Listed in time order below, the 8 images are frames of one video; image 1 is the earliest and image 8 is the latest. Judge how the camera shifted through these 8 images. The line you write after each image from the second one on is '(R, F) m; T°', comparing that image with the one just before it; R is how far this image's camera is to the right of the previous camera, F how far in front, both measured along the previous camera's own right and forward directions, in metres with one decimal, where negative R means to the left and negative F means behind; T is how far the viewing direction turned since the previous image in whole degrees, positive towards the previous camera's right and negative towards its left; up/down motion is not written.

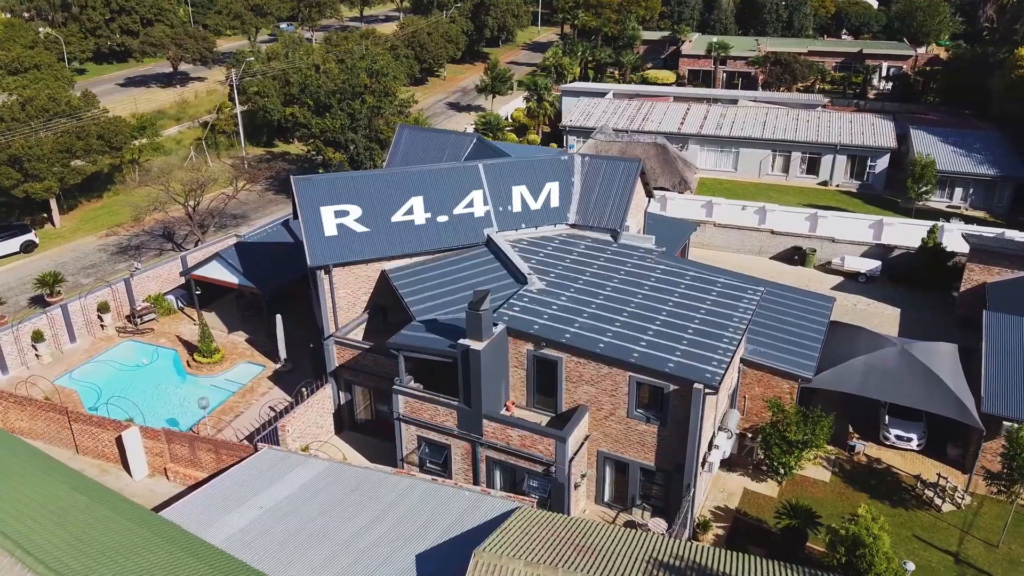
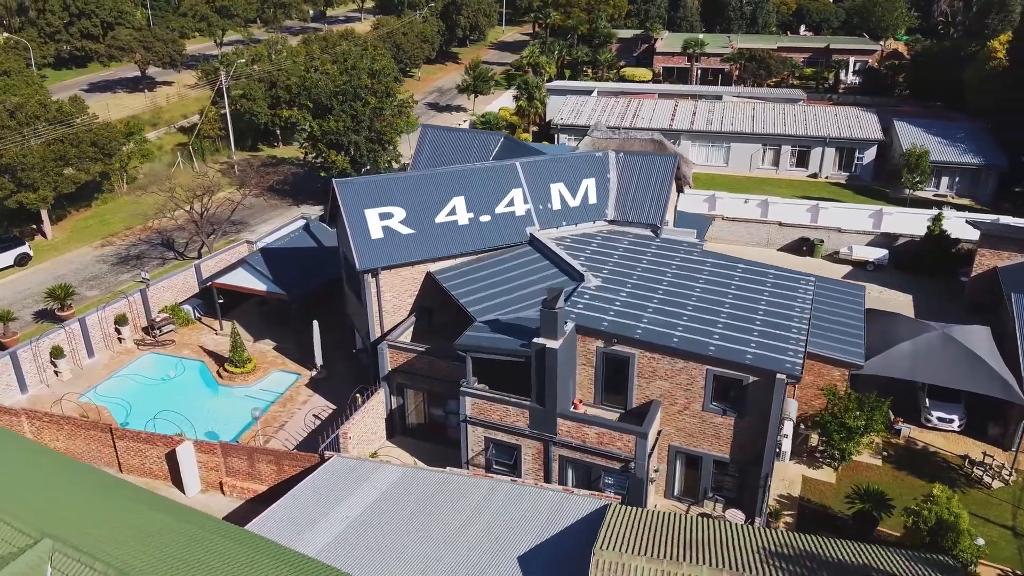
(-3.8, +0.3) m; +4°
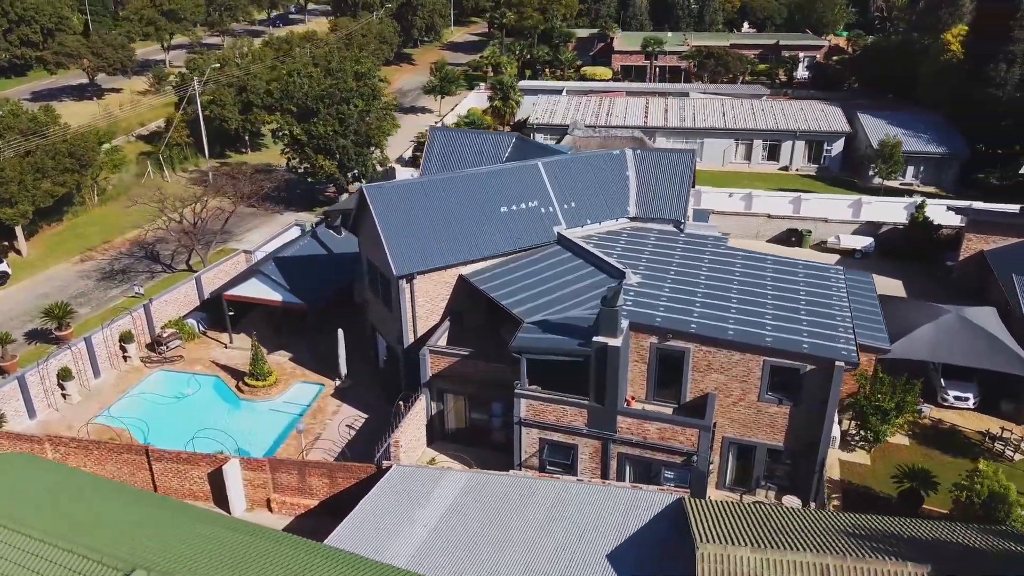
(-3.8, +0.2) m; +5°
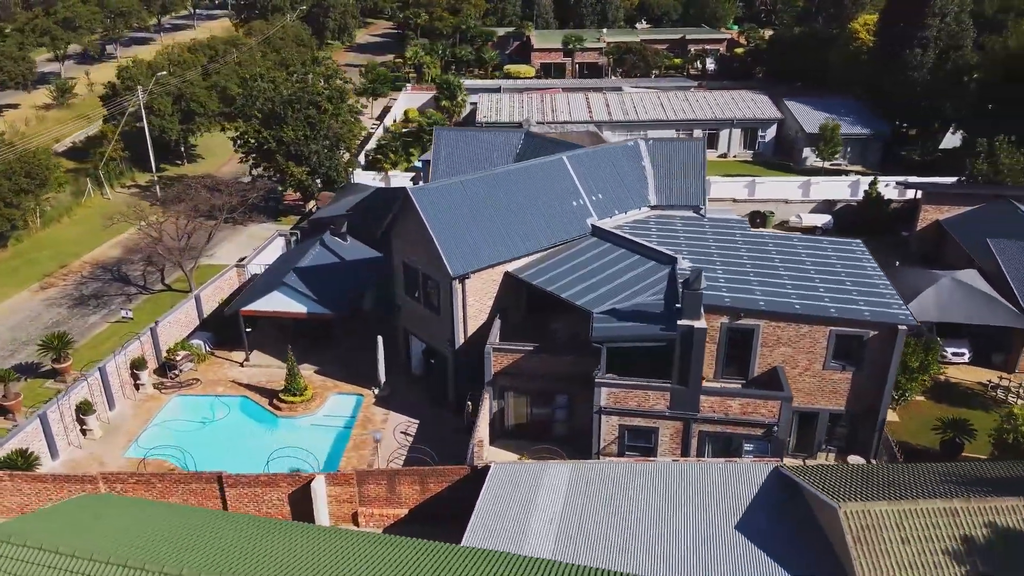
(-6.4, +0.3) m; +9°
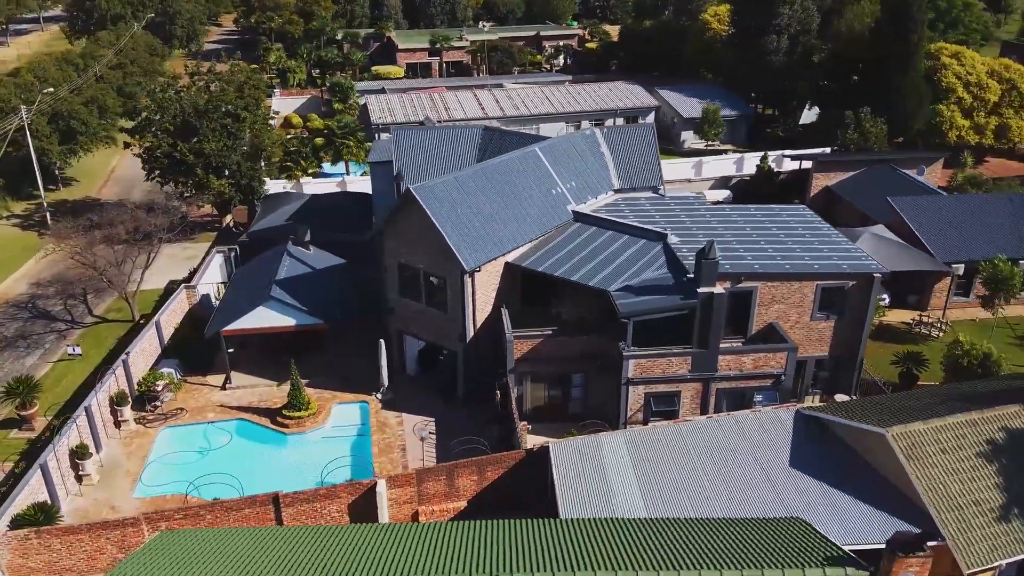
(-6.7, -0.1) m; +12°
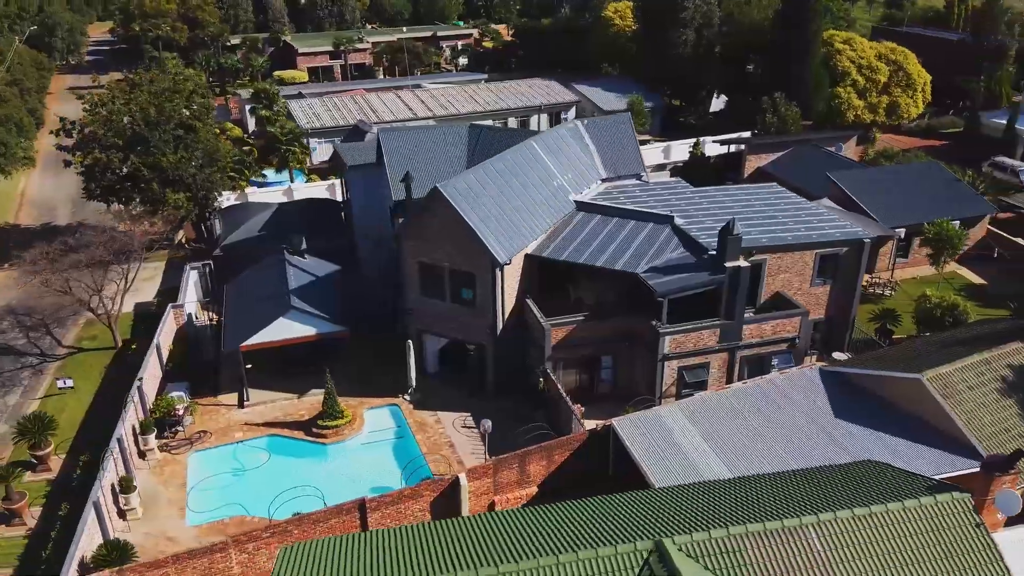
(-6.2, -0.2) m; +10°
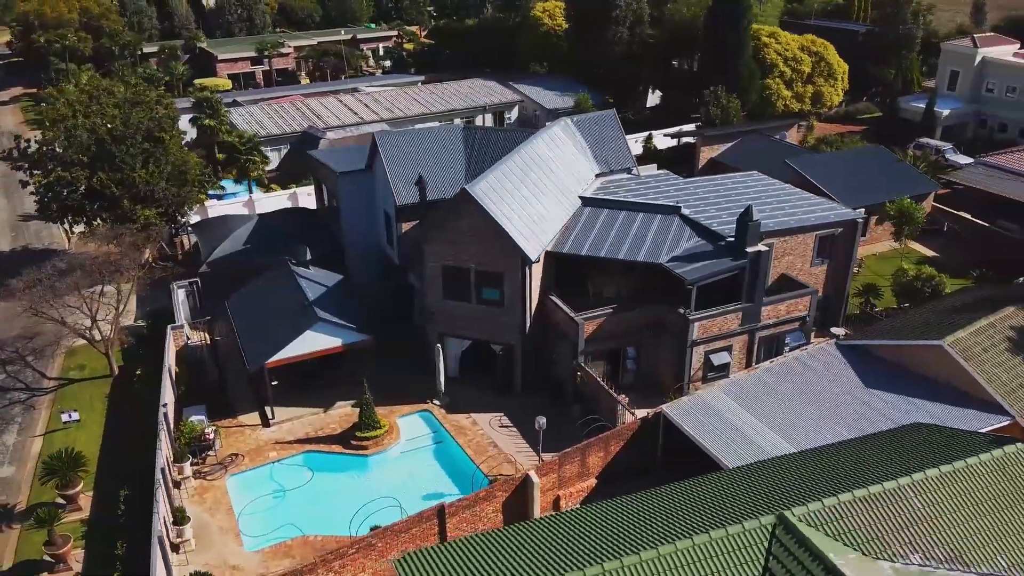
(-5.1, +0.2) m; +8°
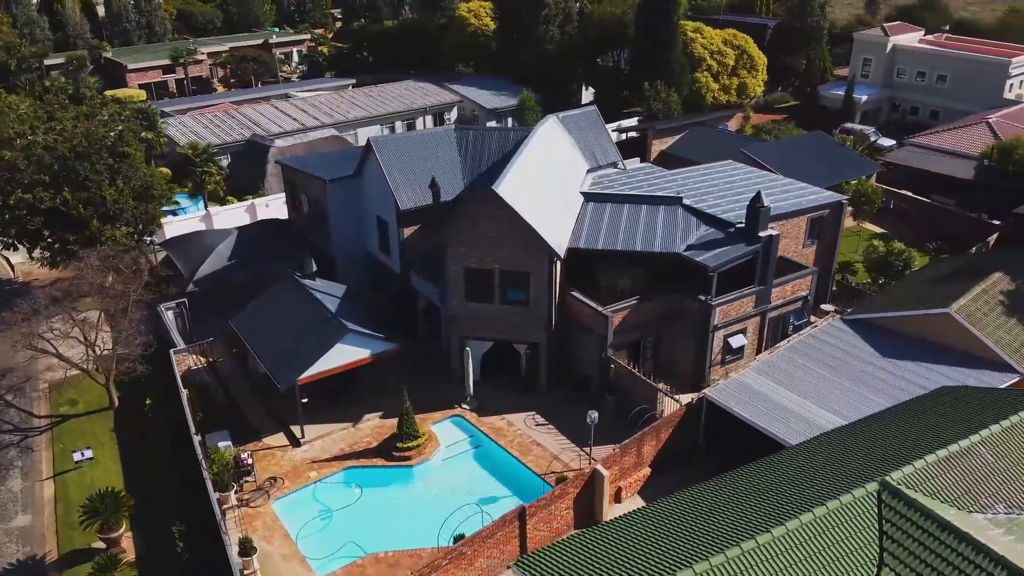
(-5.1, +0.4) m; +8°
